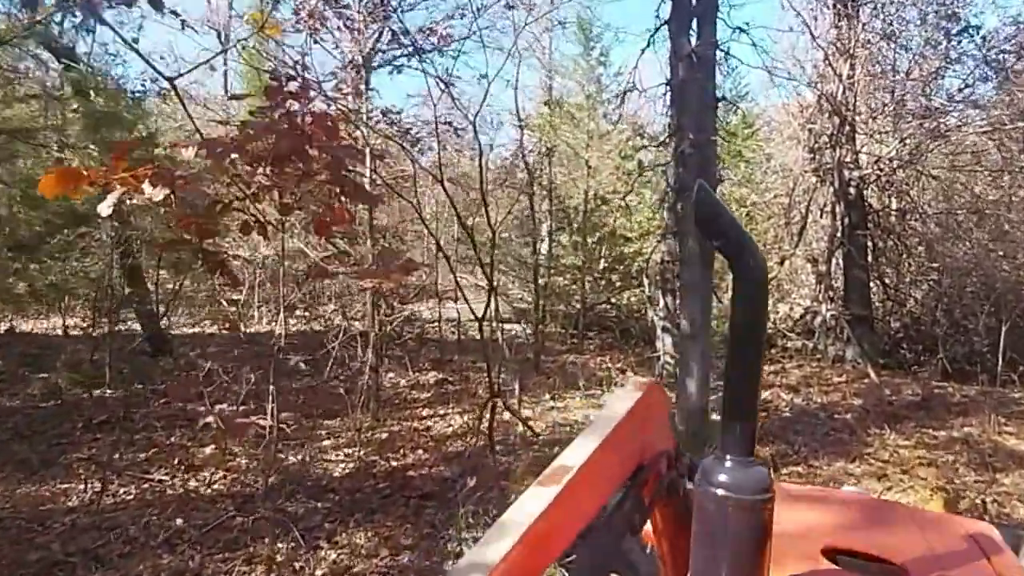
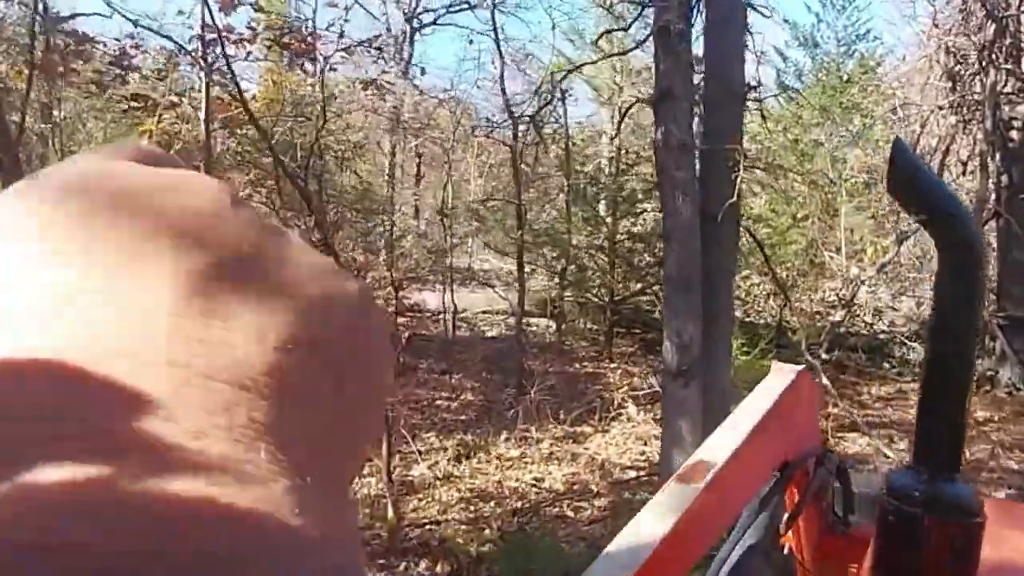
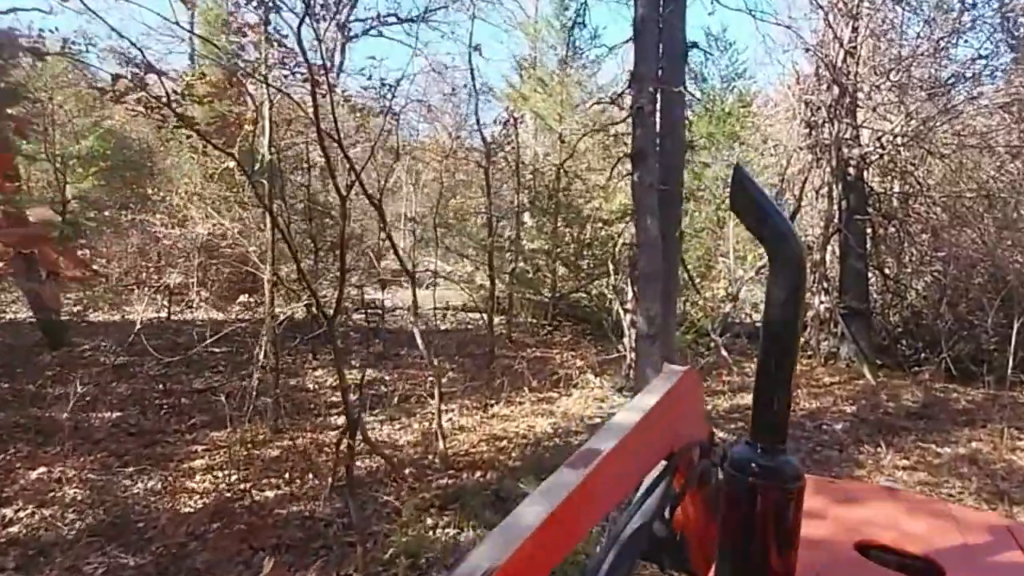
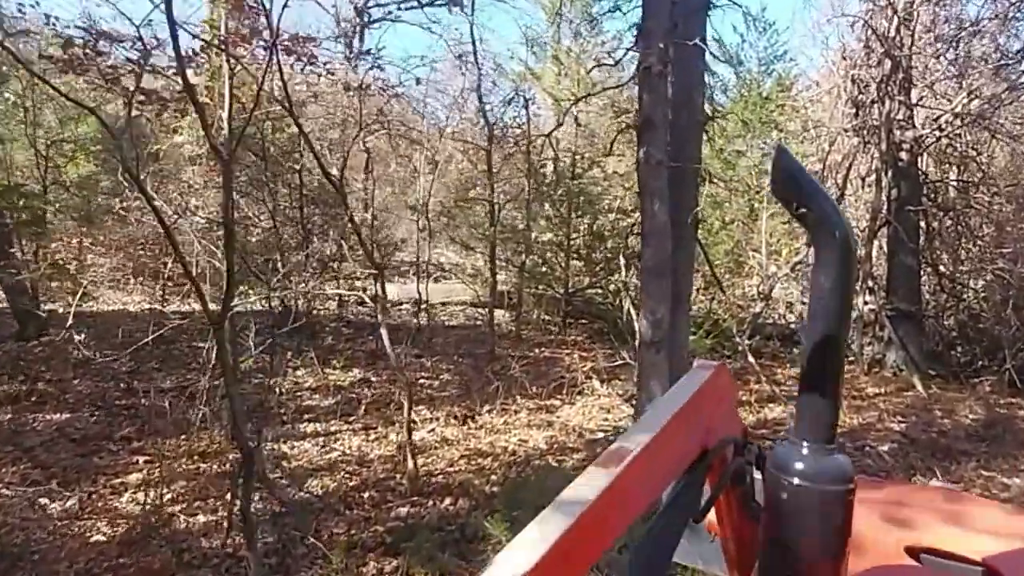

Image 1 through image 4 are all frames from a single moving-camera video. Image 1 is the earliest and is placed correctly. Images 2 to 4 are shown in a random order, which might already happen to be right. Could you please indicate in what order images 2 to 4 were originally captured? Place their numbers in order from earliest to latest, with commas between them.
3, 4, 2
